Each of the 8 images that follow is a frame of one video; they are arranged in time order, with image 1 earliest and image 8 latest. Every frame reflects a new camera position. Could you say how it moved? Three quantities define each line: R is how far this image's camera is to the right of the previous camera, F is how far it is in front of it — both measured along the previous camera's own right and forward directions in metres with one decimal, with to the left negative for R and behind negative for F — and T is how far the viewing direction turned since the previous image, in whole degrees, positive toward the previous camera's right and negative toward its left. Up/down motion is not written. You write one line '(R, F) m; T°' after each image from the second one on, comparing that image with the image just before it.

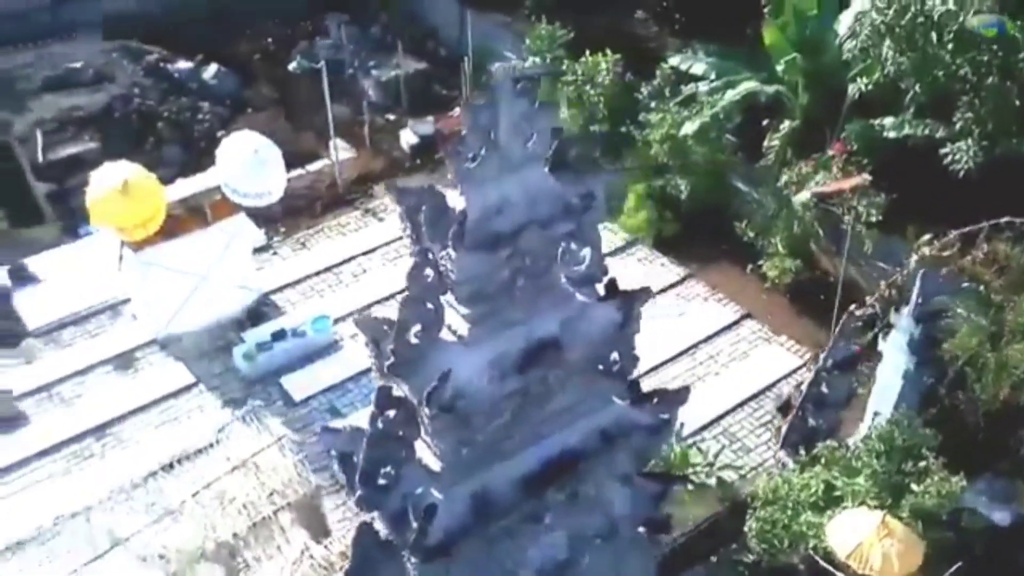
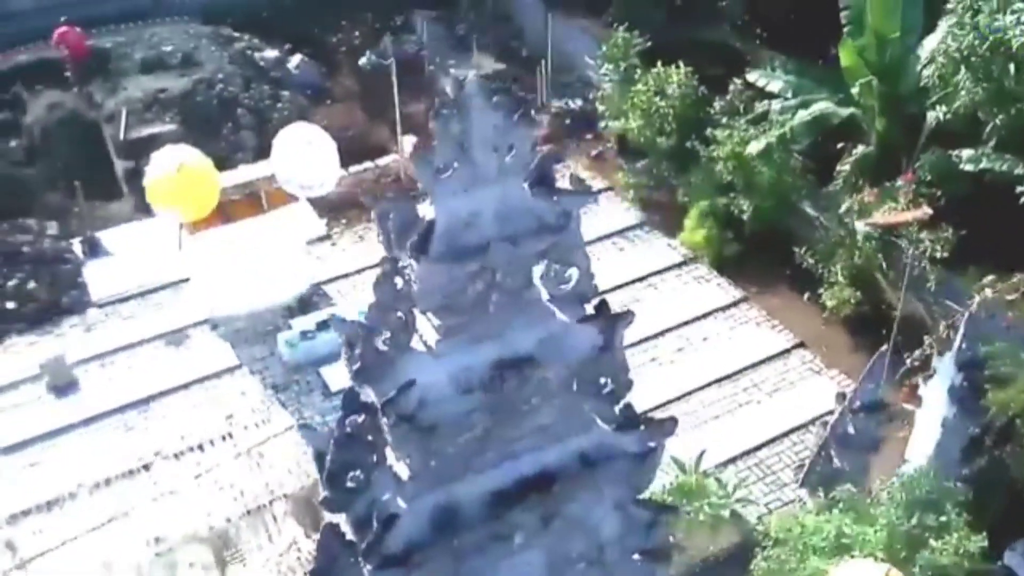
(+0.7, +0.1) m; -6°
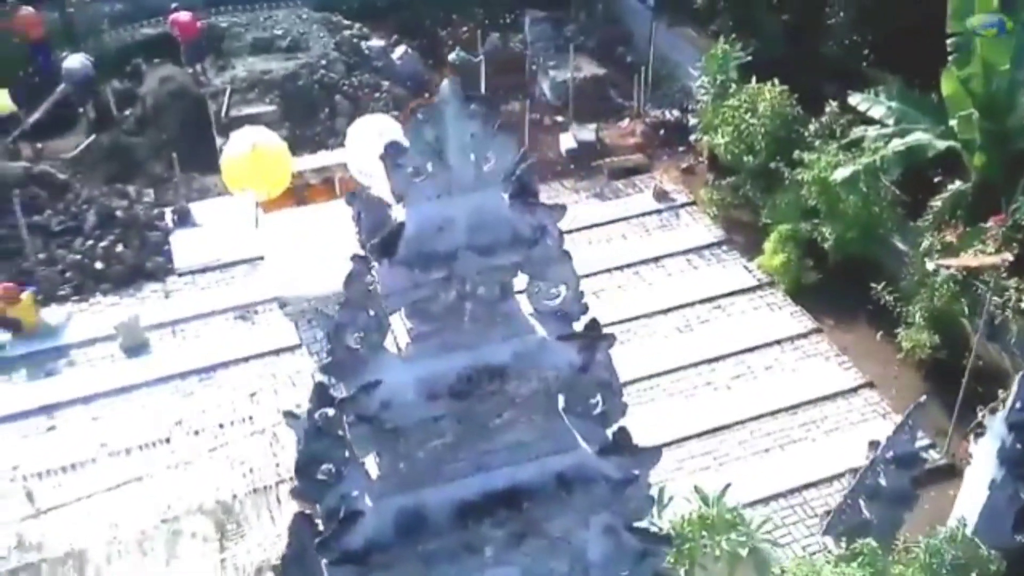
(+0.8, +0.1) m; -7°
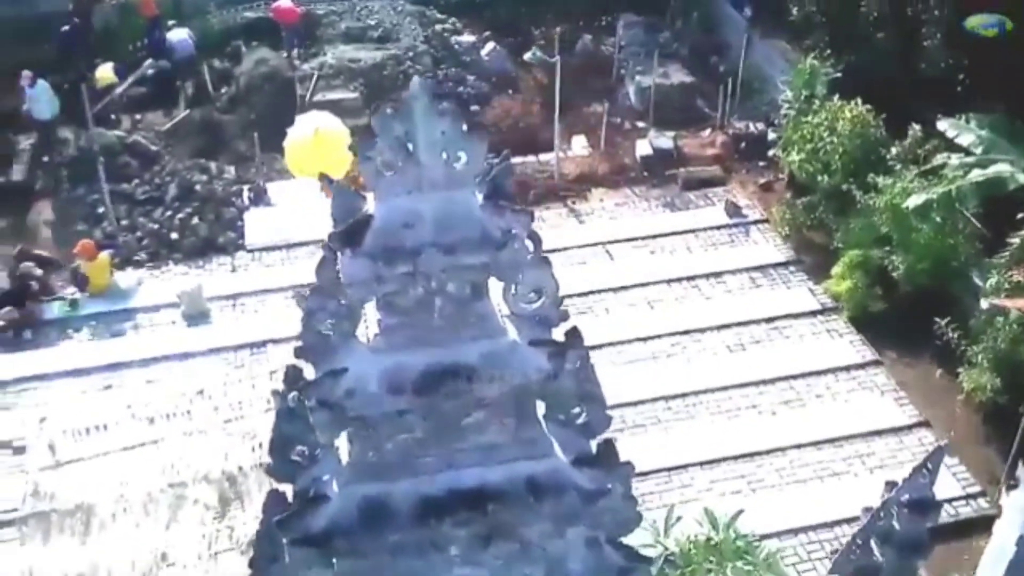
(+0.7, +0.1) m; -6°
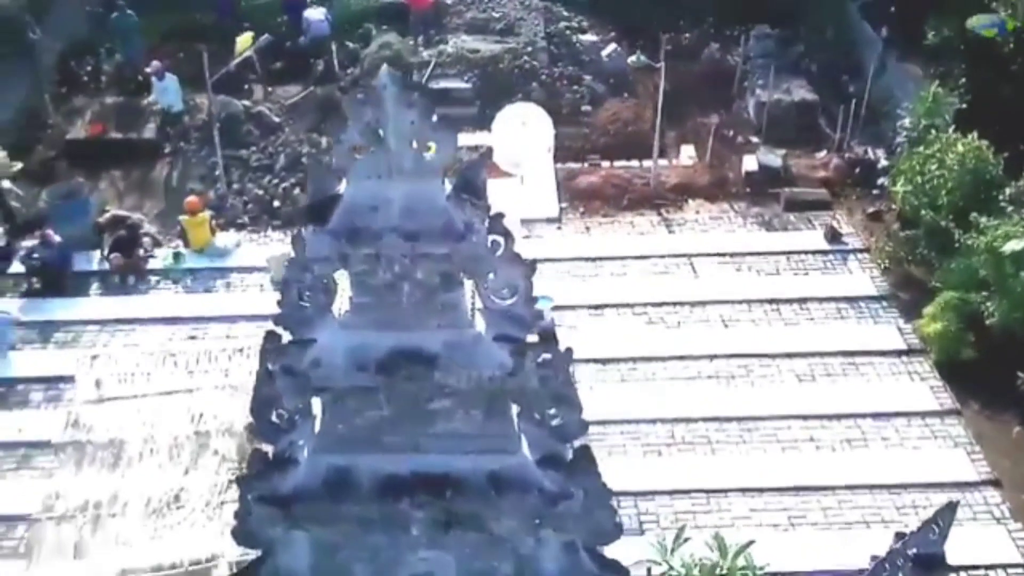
(+1.0, 0.0) m; -9°
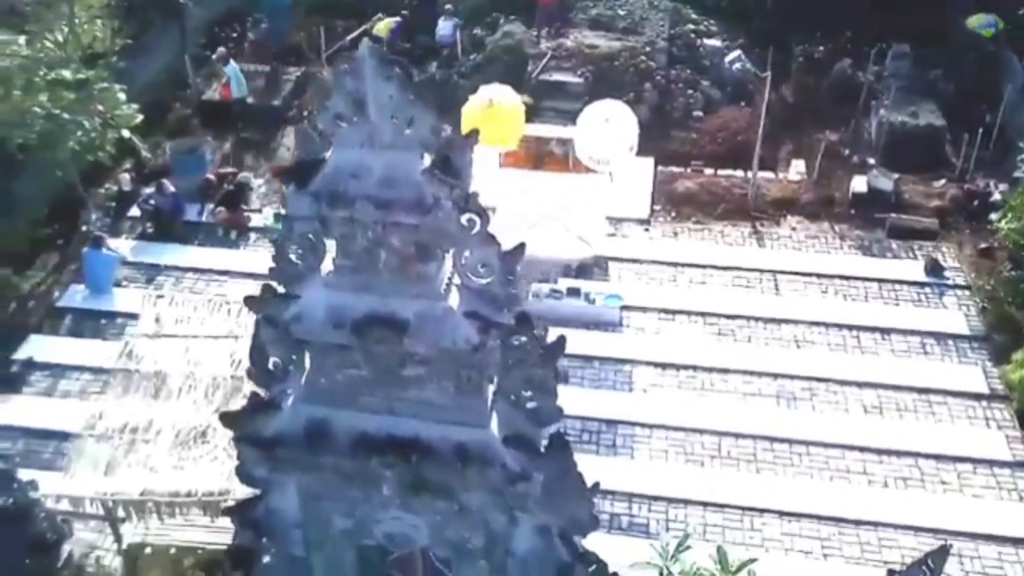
(+1.0, -0.1) m; -9°
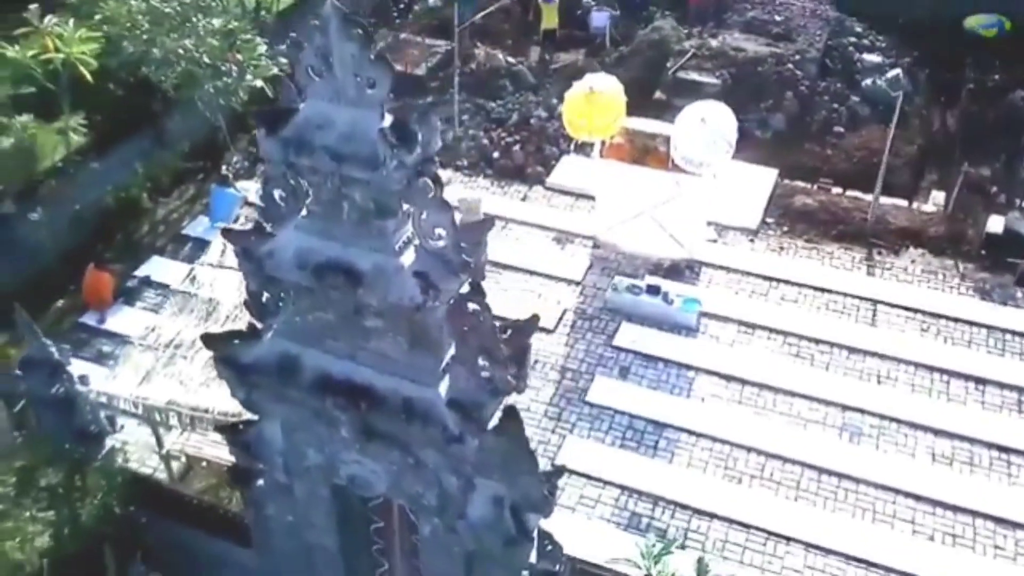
(+1.4, 0.0) m; -11°
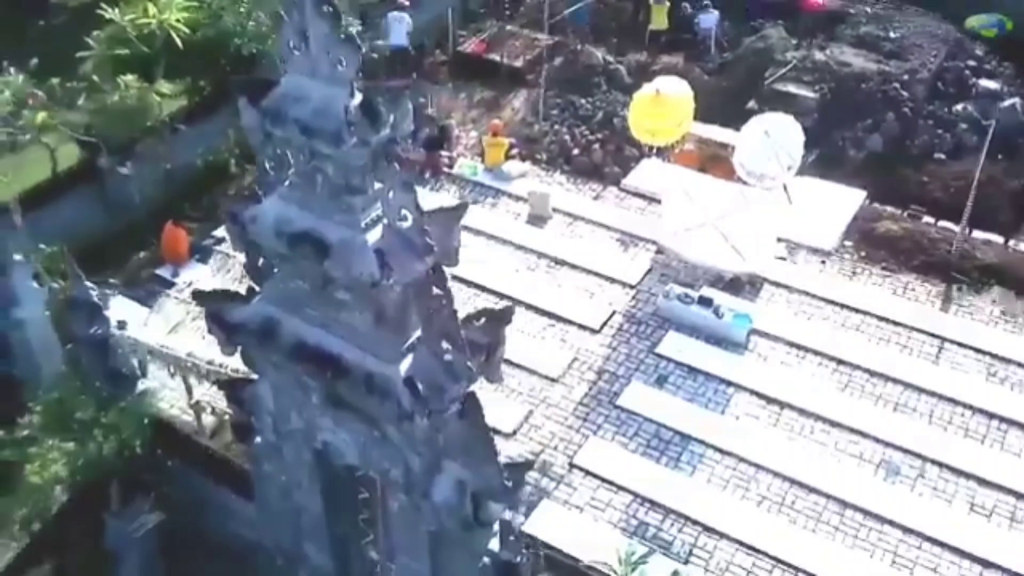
(+1.1, 0.0) m; -8°
